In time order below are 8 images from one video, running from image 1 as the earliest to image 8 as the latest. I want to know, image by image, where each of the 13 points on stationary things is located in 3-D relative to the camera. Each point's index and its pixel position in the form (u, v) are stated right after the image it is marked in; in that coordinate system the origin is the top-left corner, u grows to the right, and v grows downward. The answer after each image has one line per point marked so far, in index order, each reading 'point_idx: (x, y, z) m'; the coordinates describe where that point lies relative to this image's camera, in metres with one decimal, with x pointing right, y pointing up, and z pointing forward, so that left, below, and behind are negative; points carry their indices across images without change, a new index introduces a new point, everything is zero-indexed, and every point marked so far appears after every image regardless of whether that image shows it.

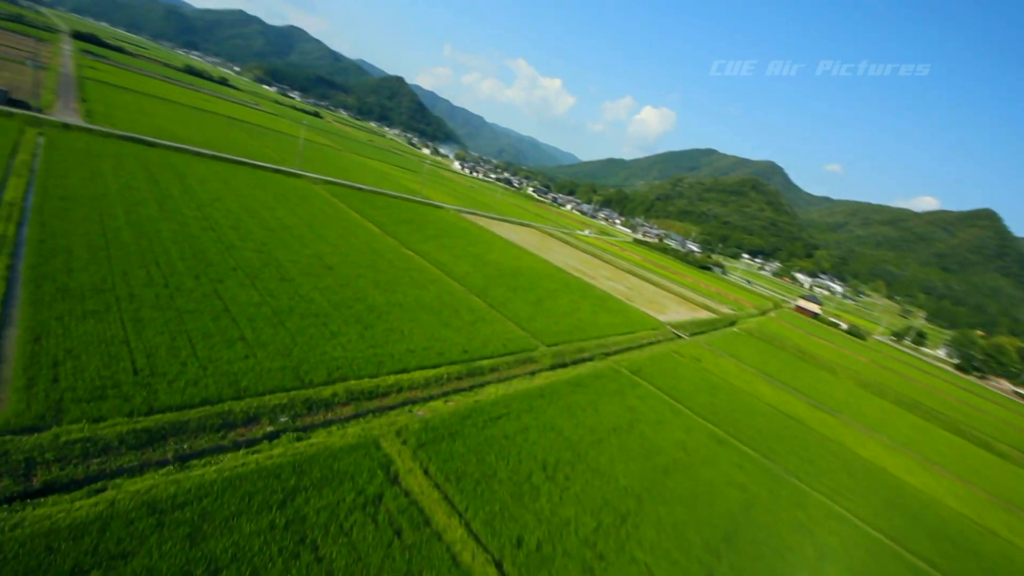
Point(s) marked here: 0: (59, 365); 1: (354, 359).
0: (-11.6, -2.0, +10.5) m
1: (-5.6, -2.5, +14.7) m
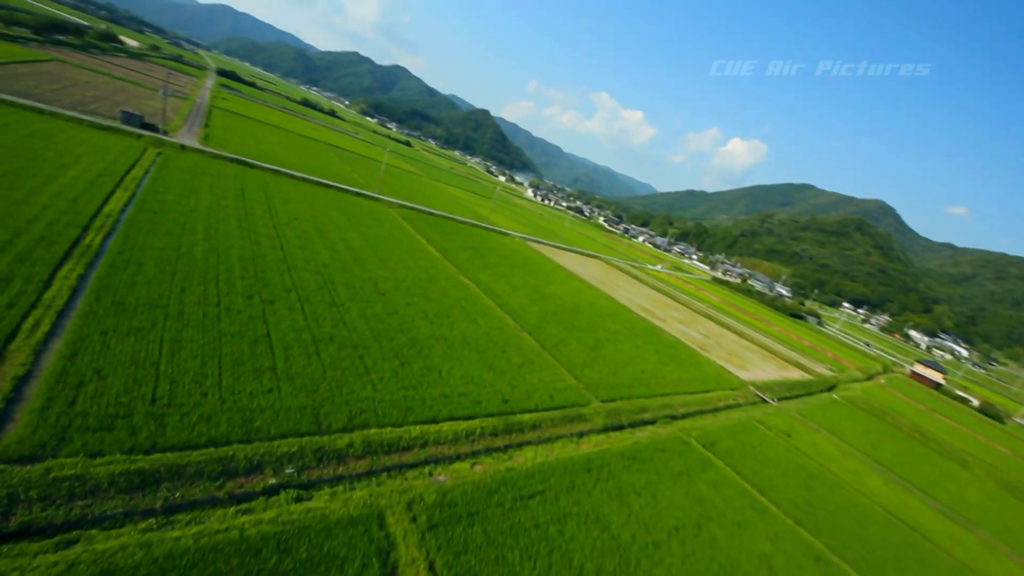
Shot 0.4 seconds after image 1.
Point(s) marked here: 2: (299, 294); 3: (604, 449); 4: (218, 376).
0: (-10.7, -2.5, +10.2) m
1: (-4.2, -3.7, +13.4) m
2: (-9.6, -0.1, +18.5) m
3: (+3.6, -6.3, +16.0) m
4: (-8.7, -2.6, +12.1) m
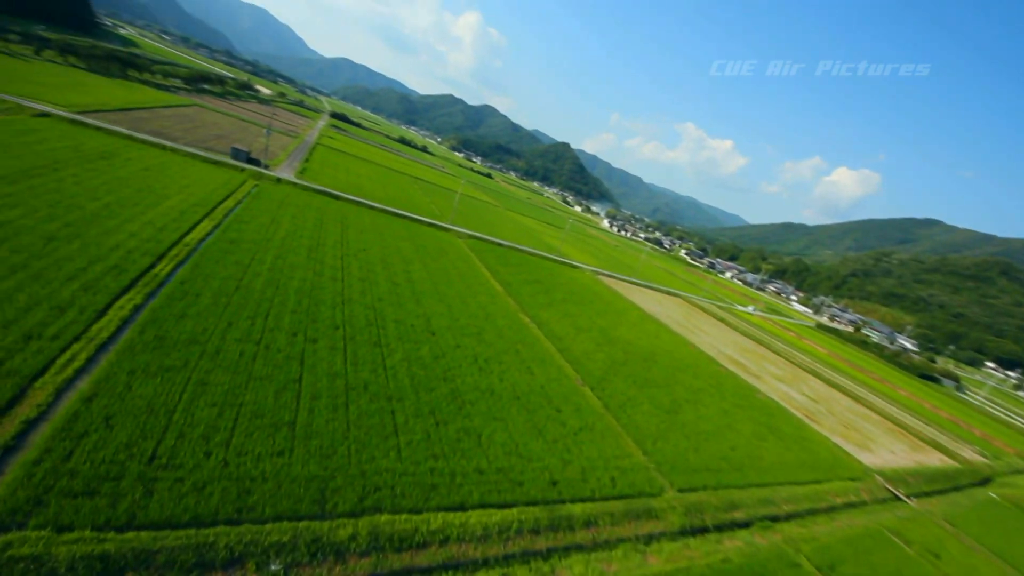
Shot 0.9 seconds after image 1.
0: (-9.8, -3.4, +9.4) m
1: (-3.0, -5.2, +11.3) m
2: (-7.1, -1.7, +17.6) m
3: (+5.0, -8.3, +12.3) m
4: (-7.5, -3.8, +10.9) m
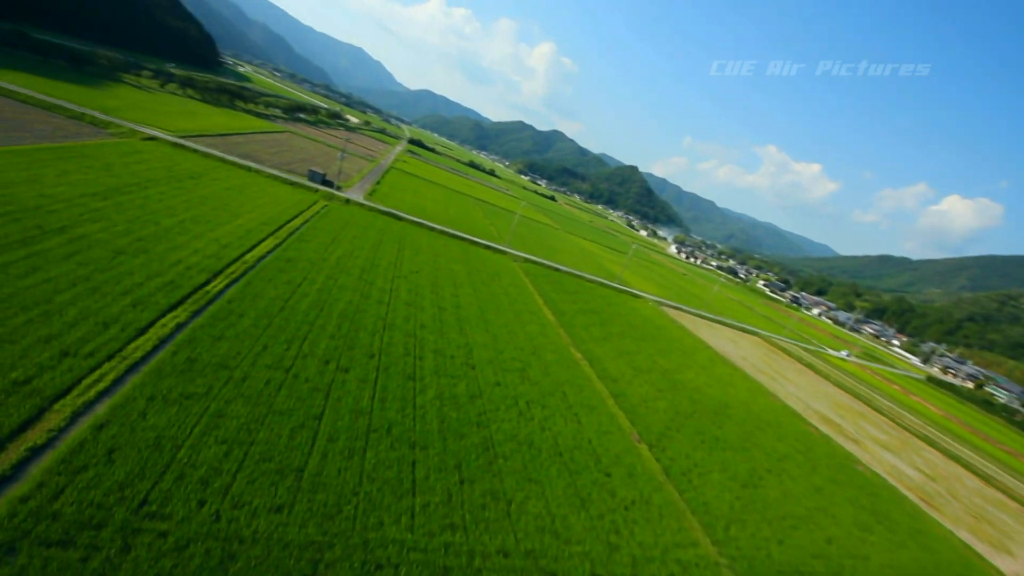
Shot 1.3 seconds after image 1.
0: (-9.2, -3.9, +8.8) m
1: (-2.3, -6.2, +9.5) m
2: (-5.3, -2.8, +16.5) m
3: (+5.6, -9.7, +9.2) m
4: (-6.7, -4.5, +9.9) m
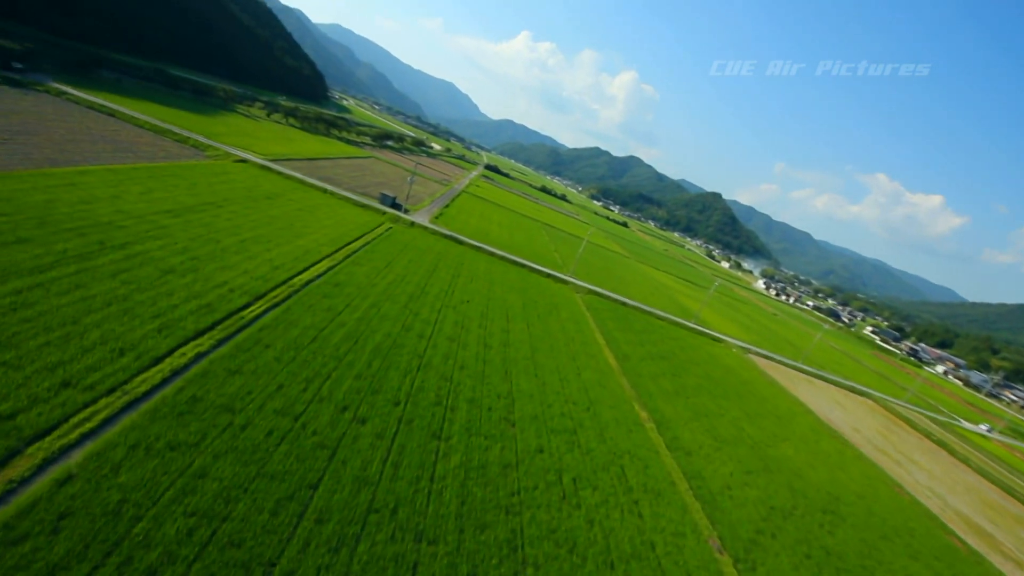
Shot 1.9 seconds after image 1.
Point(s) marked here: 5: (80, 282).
0: (-8.9, -4.6, +7.4) m
1: (-2.1, -7.3, +6.8) m
2: (-3.7, -4.2, +14.4) m
3: (+5.4, -11.3, +5.0) m
4: (-6.3, -5.4, +8.0) m
5: (-14.9, +0.2, +14.1) m
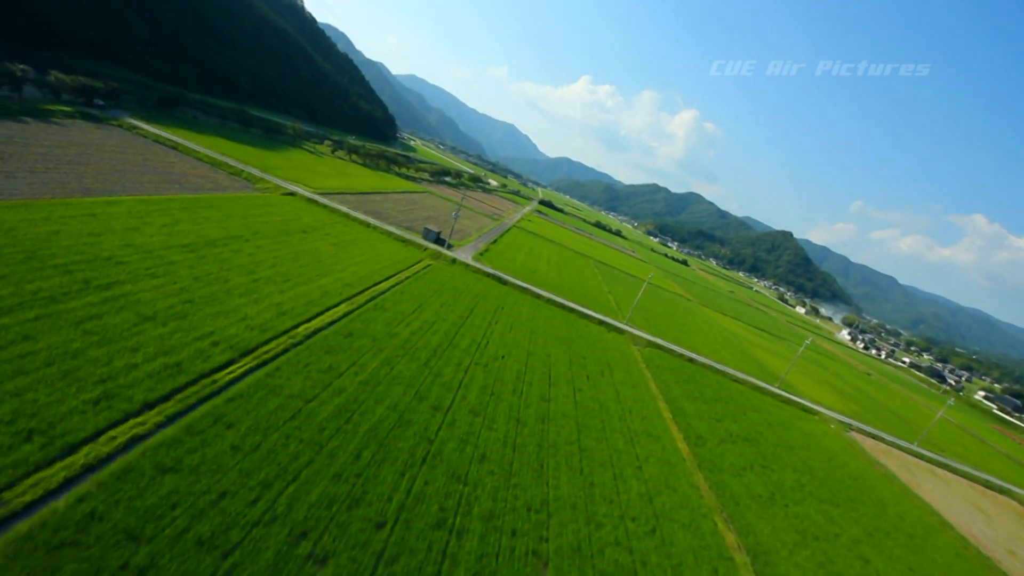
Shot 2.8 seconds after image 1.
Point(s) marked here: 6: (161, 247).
0: (-9.0, -5.7, +4.0) m
1: (-2.4, -8.6, +2.4) m
2: (-2.9, -6.1, +10.3) m
3: (+4.6, -12.7, -0.7) m
4: (-6.3, -6.6, +4.2) m
5: (-13.9, -1.3, +11.8) m
6: (-16.3, +1.9, +18.9) m
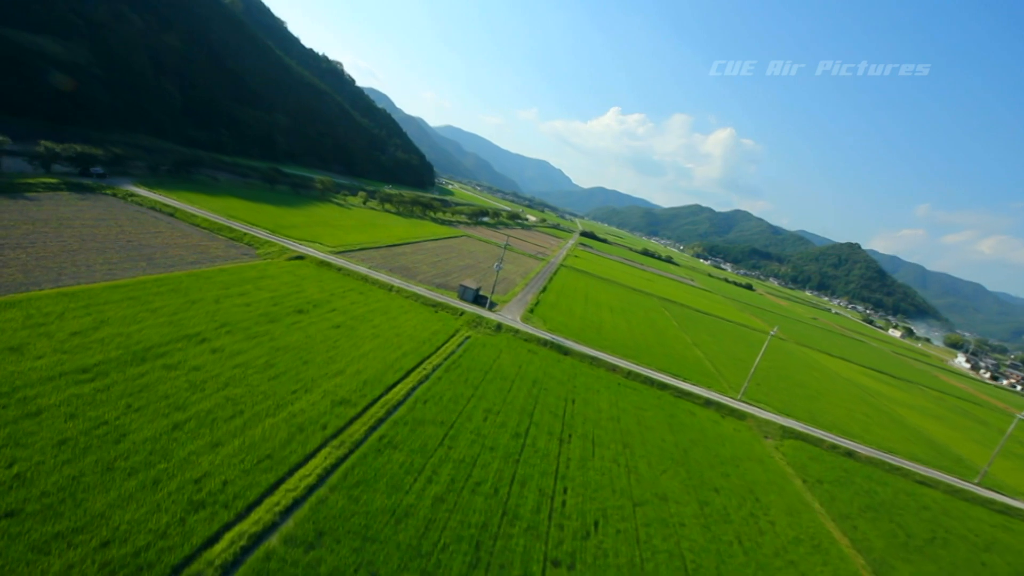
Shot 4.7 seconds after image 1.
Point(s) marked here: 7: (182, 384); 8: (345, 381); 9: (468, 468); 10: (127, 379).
0: (-7.6, -8.6, -4.3) m
1: (-1.1, -10.9, -6.8) m
2: (-0.9, -9.0, +1.2) m
3: (+5.8, -14.2, -10.9) m
4: (-4.9, -9.3, -4.5) m
5: (-11.9, -5.1, +4.3) m
6: (-13.7, -2.6, +11.8) m
7: (-10.8, -3.2, +13.3) m
8: (-6.7, -3.8, +16.3) m
9: (-1.5, -6.1, +13.6) m
10: (-12.1, -2.9, +12.9) m
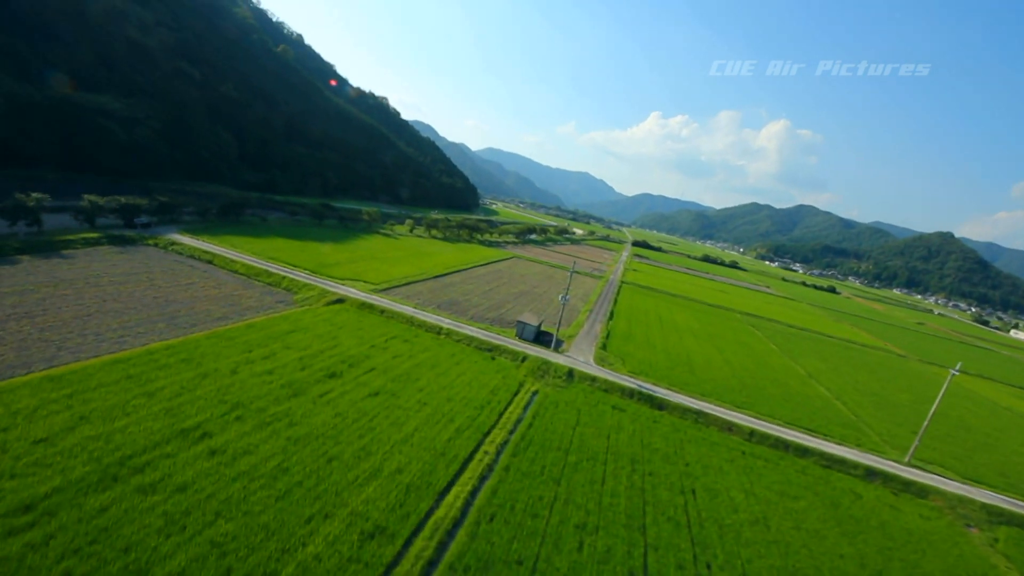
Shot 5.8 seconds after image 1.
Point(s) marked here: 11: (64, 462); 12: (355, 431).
0: (-6.9, -10.0, -8.7) m
1: (-0.6, -11.9, -12.0) m
2: (+0.5, -10.2, -3.9) m
3: (+5.9, -14.7, -16.9) m
4: (-4.2, -10.6, -9.2) m
5: (-10.3, -7.0, +0.5) m
6: (-11.3, -5.0, +8.3) m
7: (-8.2, -5.4, +9.4) m
8: (-3.8, -5.9, +11.9) m
9: (+1.1, -7.8, +8.5) m
10: (-9.6, -5.2, +9.2) m
11: (-11.5, -4.4, +10.6) m
12: (-5.5, -5.0, +14.5) m
